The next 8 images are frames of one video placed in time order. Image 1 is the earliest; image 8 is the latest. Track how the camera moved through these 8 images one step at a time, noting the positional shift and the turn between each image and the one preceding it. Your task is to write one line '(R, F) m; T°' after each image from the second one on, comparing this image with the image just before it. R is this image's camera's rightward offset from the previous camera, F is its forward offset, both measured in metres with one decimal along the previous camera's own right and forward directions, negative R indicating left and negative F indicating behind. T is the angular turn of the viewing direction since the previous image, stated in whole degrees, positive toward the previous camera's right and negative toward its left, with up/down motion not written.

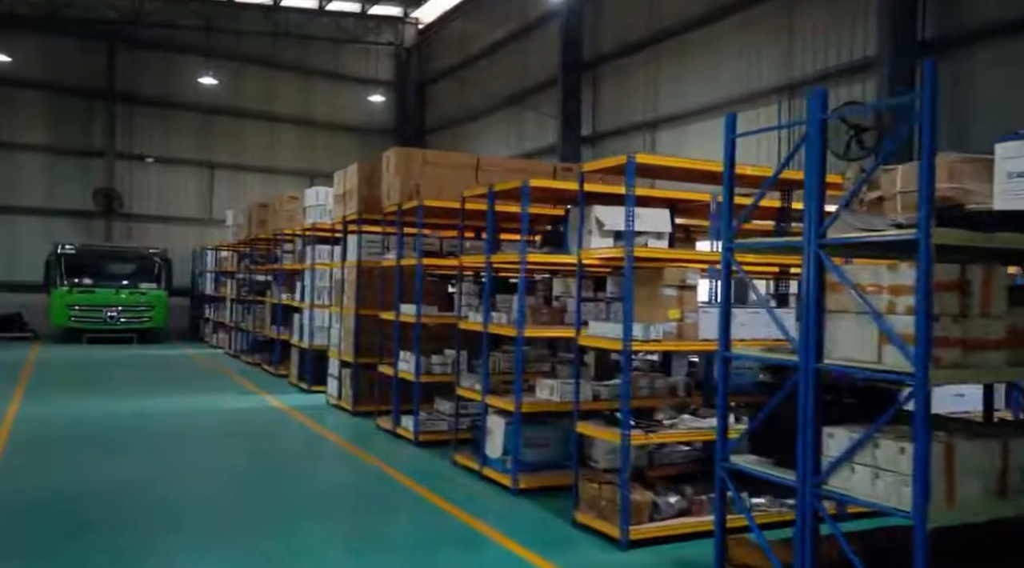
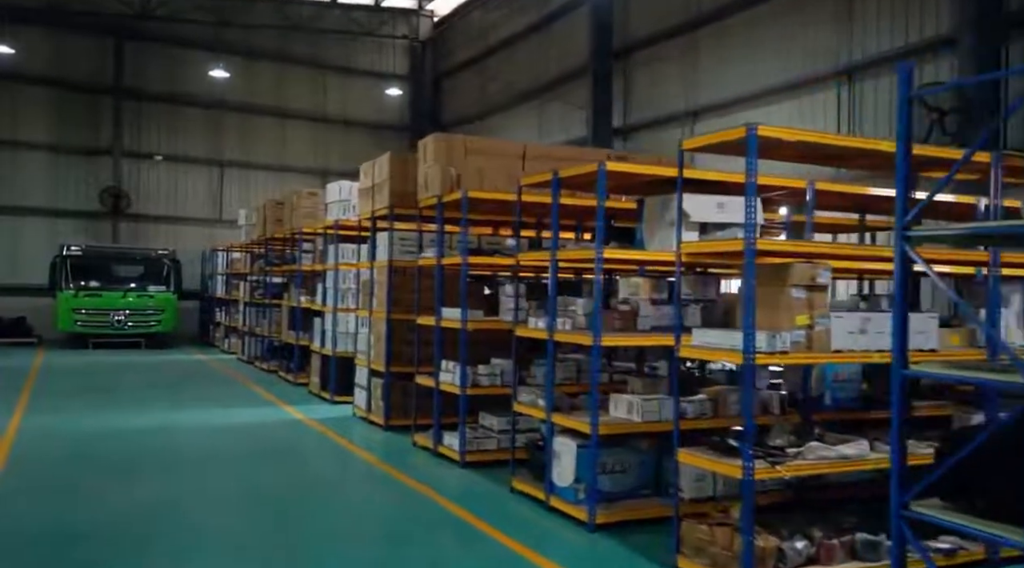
(-0.4, +1.0) m; 0°
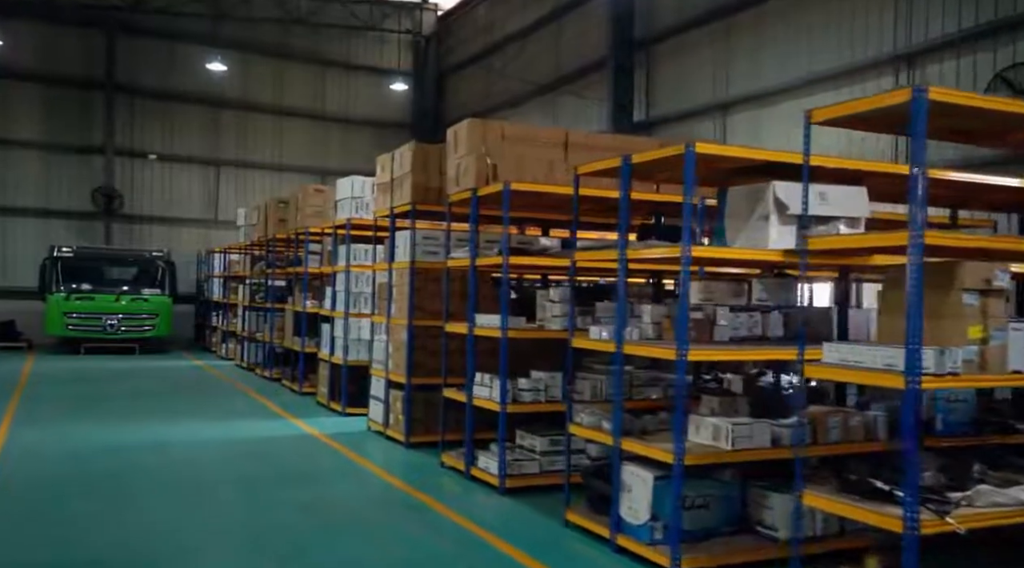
(-0.4, +1.0) m; 0°
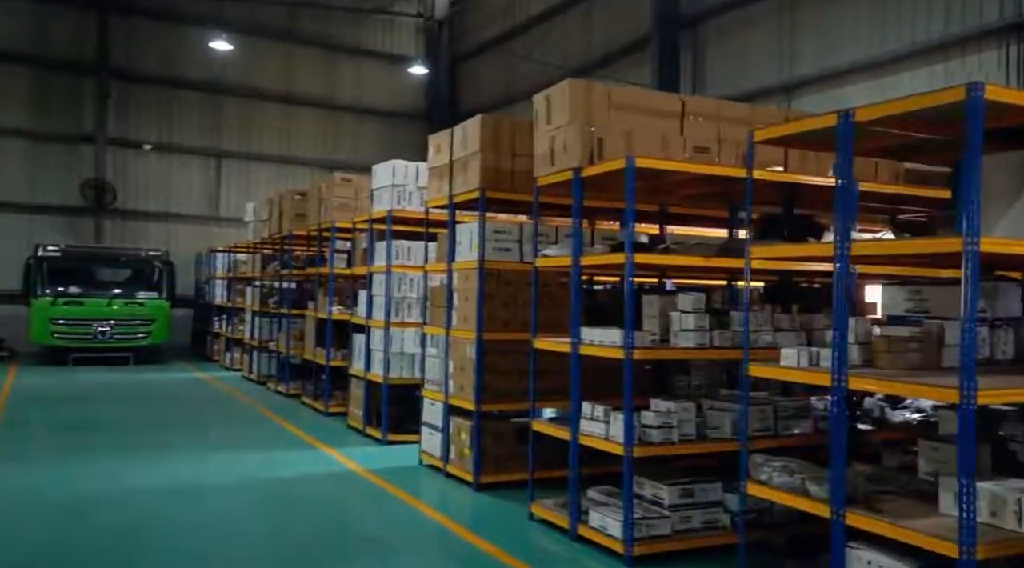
(-0.8, +1.6) m; +1°
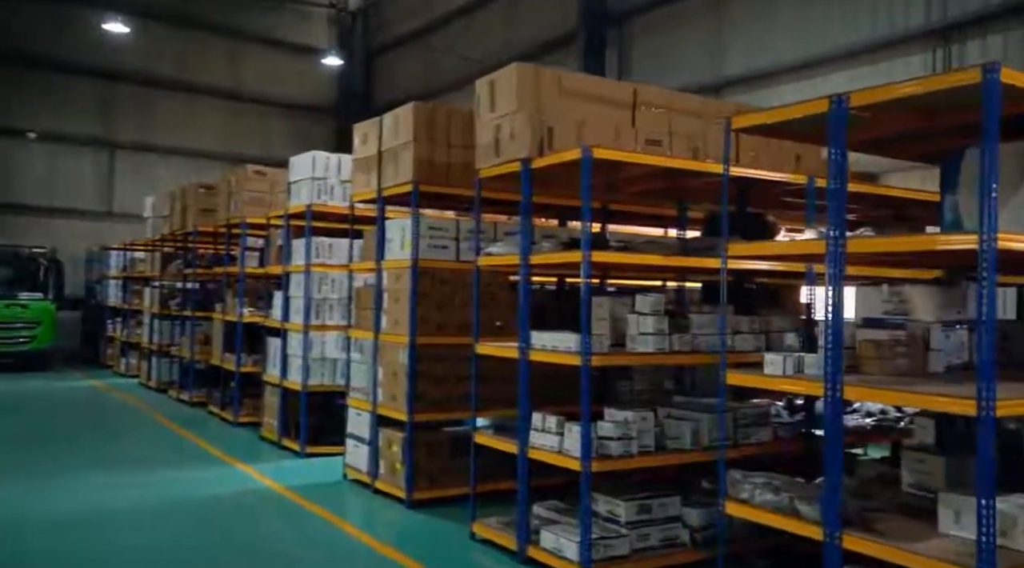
(-0.2, +0.5) m; +6°
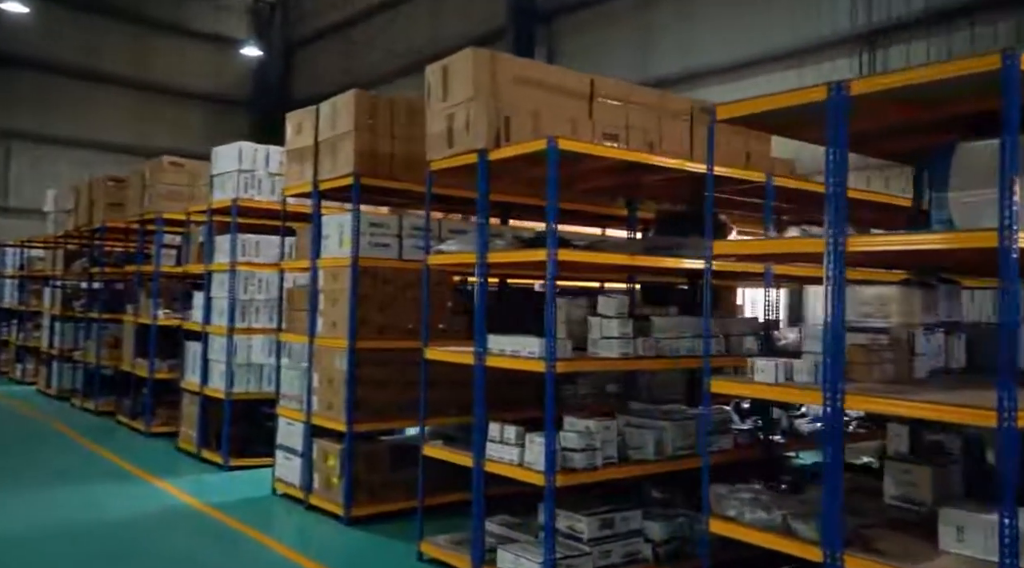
(-0.2, +0.4) m; +5°
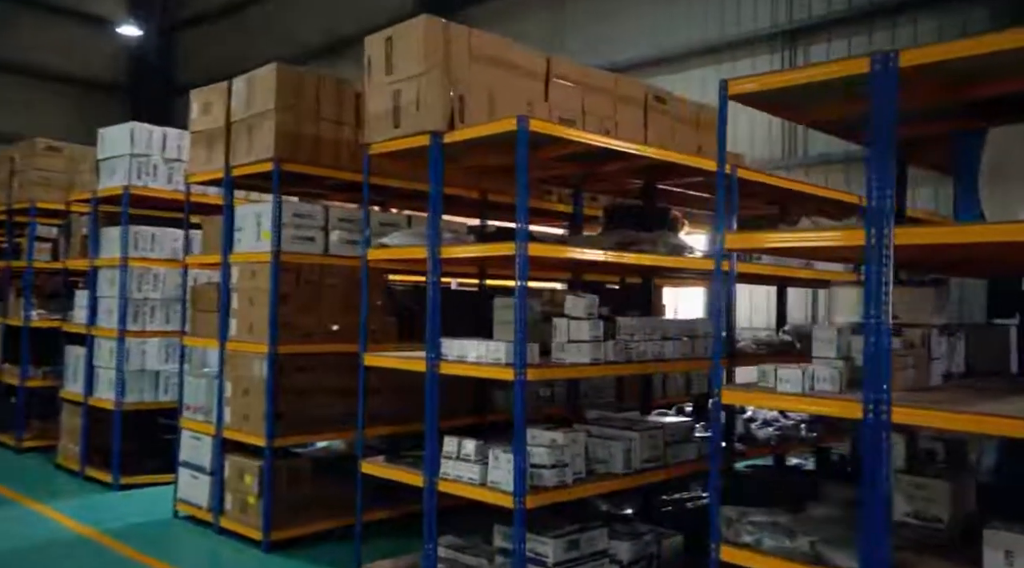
(-0.4, +0.6) m; +7°
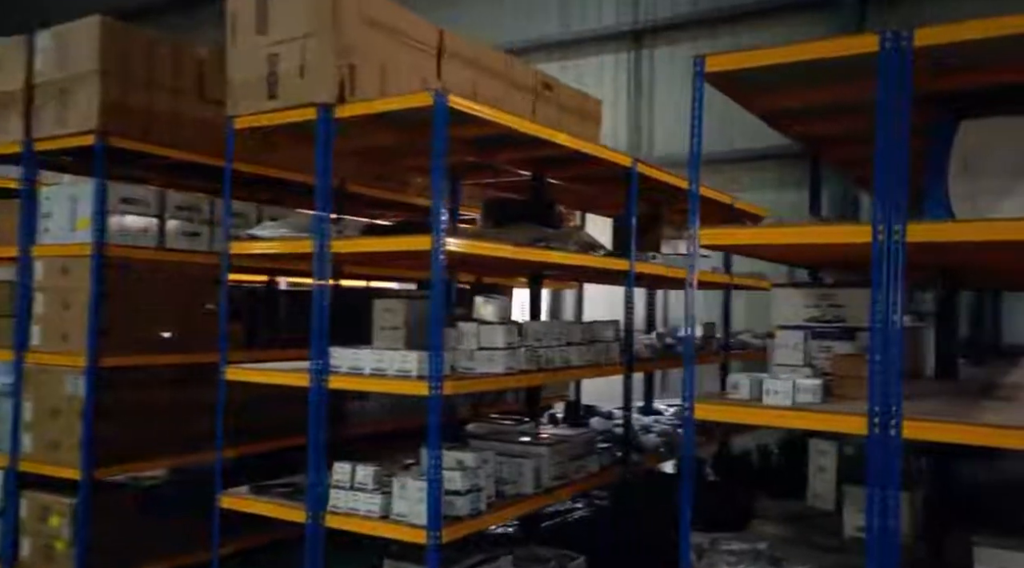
(-0.6, +0.6) m; +14°
